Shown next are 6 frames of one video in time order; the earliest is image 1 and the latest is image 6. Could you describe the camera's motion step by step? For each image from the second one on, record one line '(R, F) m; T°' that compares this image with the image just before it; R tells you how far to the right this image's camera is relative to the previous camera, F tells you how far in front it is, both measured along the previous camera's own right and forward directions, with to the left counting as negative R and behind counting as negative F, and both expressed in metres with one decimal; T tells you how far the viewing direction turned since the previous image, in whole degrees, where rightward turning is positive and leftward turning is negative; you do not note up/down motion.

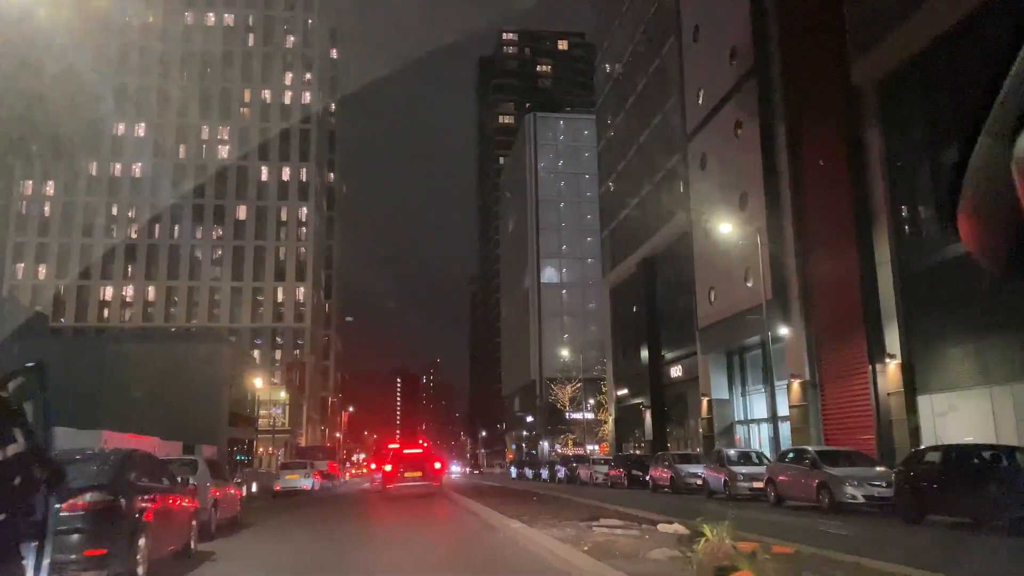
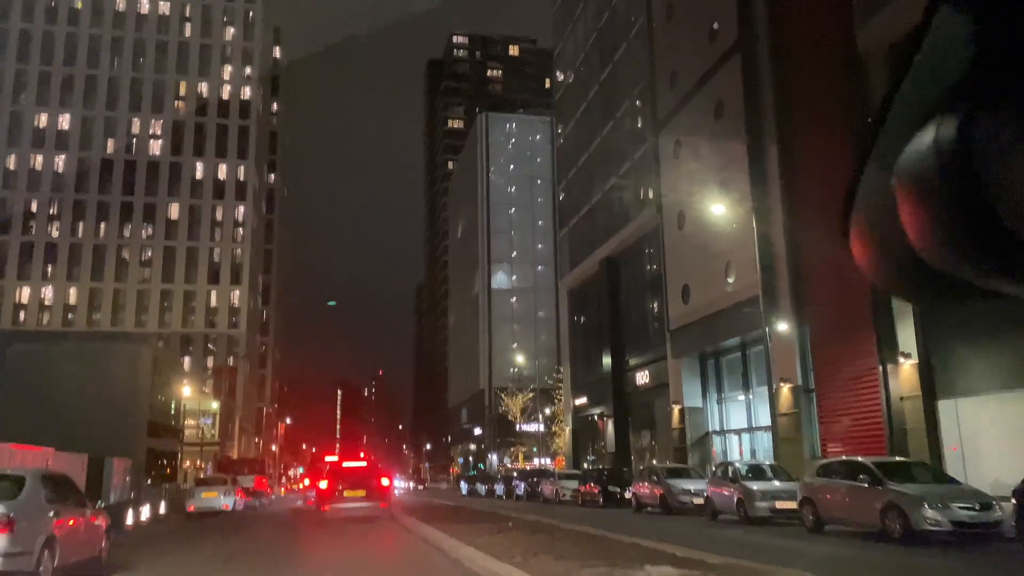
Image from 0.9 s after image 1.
(-0.5, +3.7) m; +4°
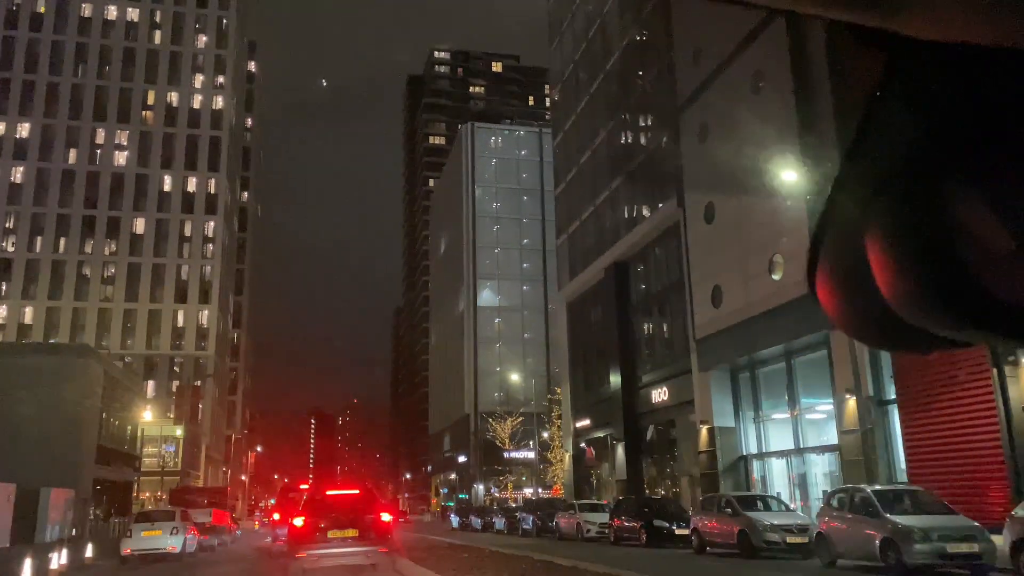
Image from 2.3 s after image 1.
(-1.1, +4.5) m; +2°
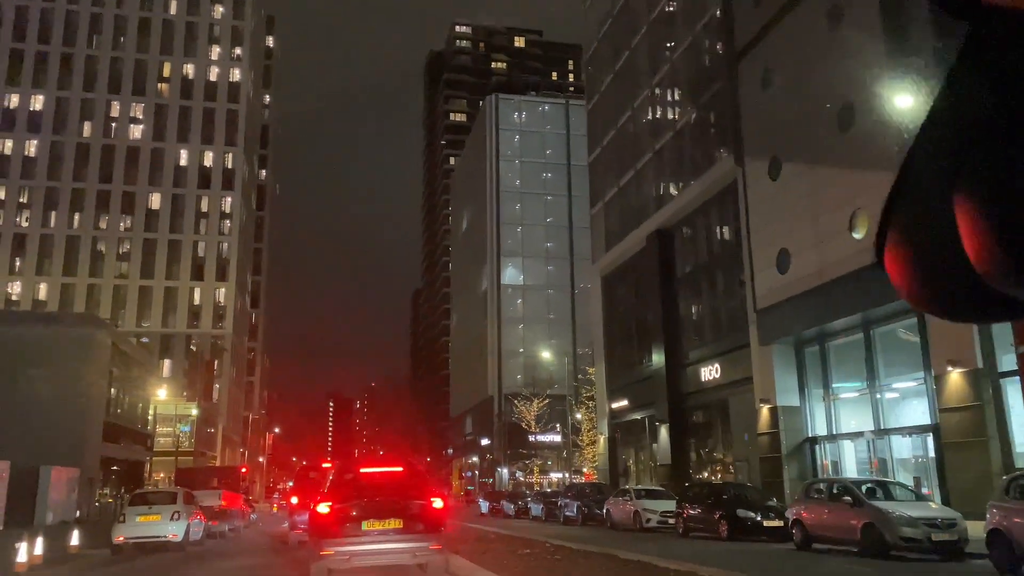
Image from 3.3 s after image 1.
(-0.8, +2.9) m; -1°
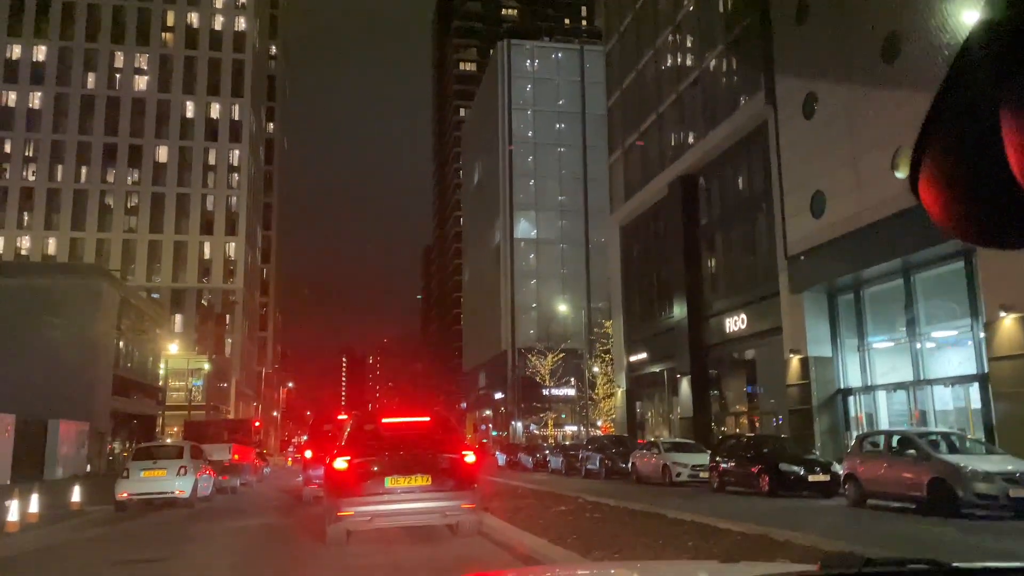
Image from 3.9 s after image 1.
(-0.3, +1.2) m; -1°
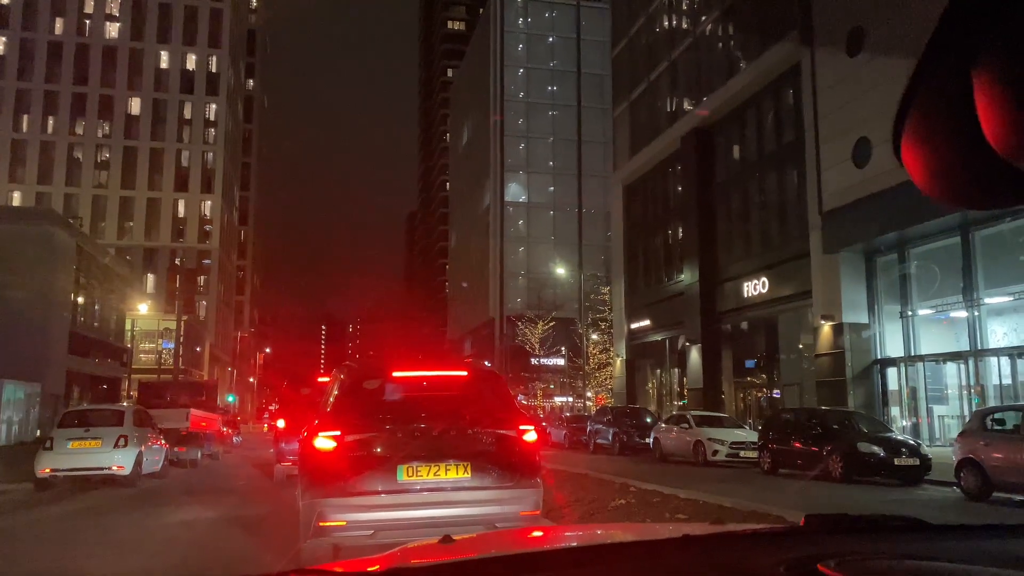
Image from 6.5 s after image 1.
(-0.6, +2.9) m; +1°
